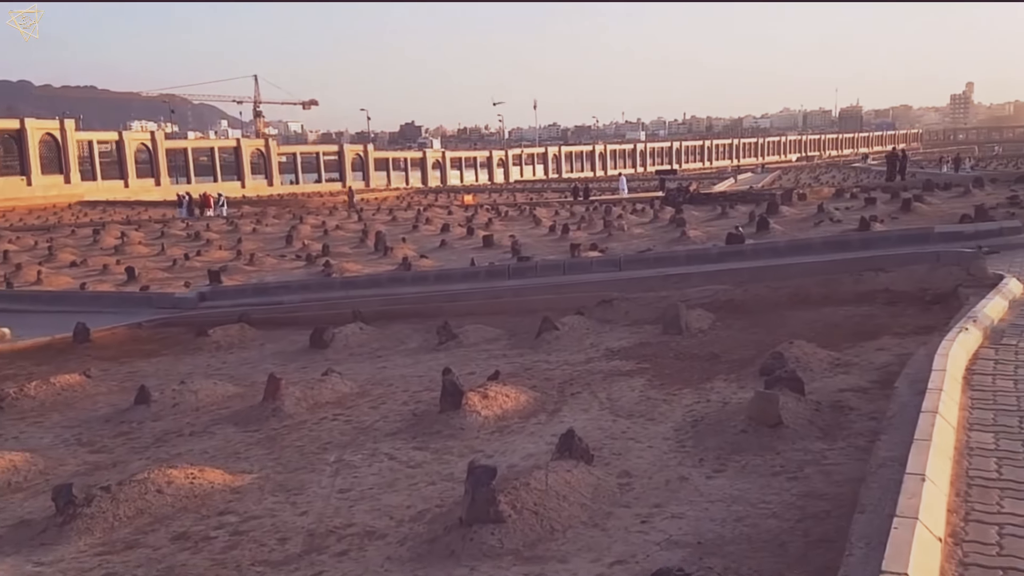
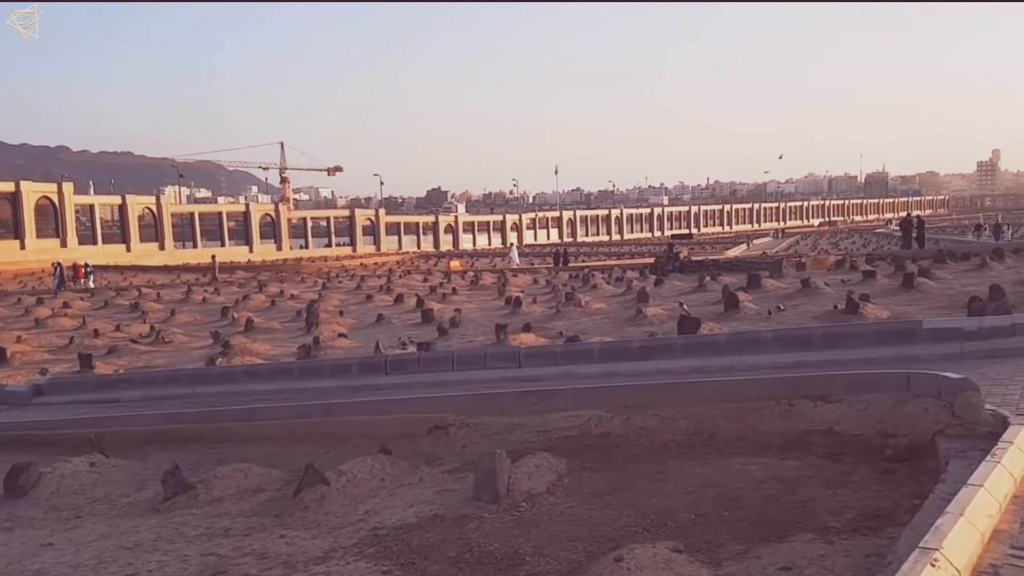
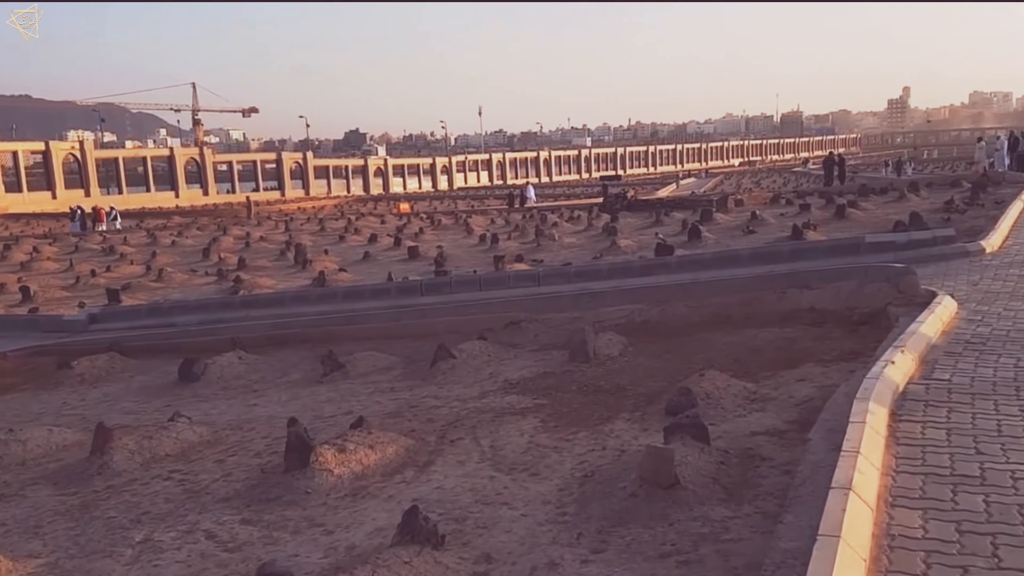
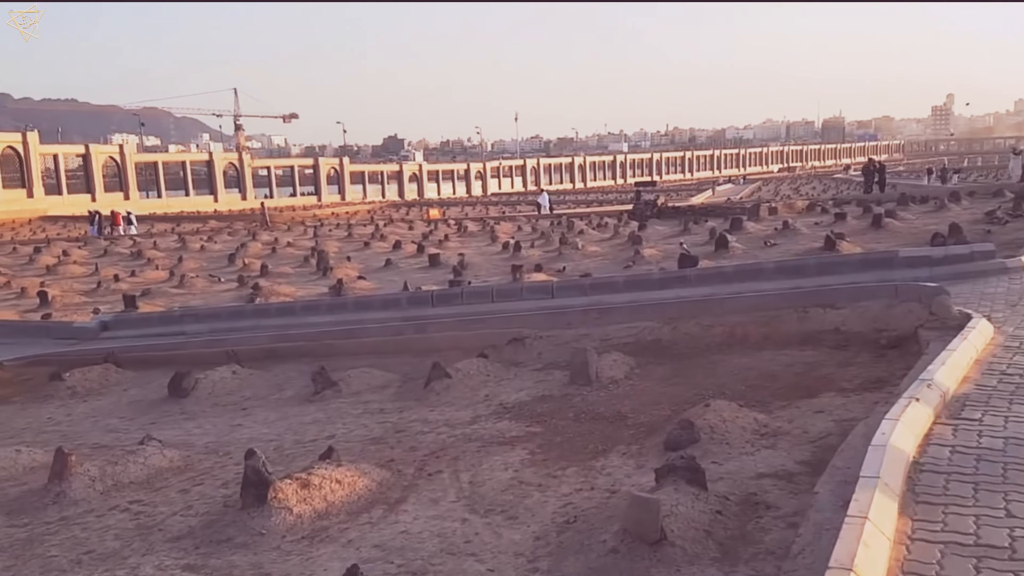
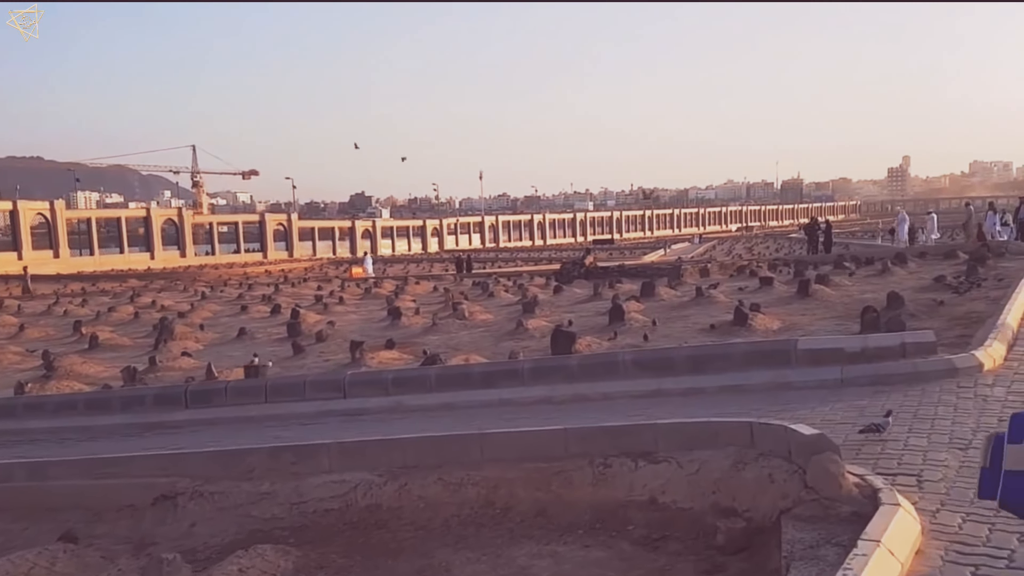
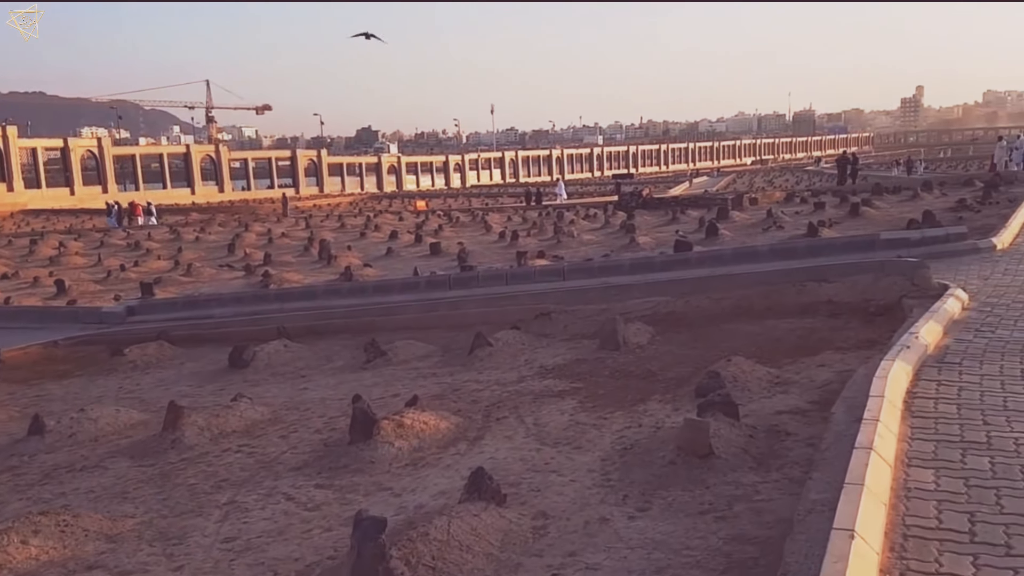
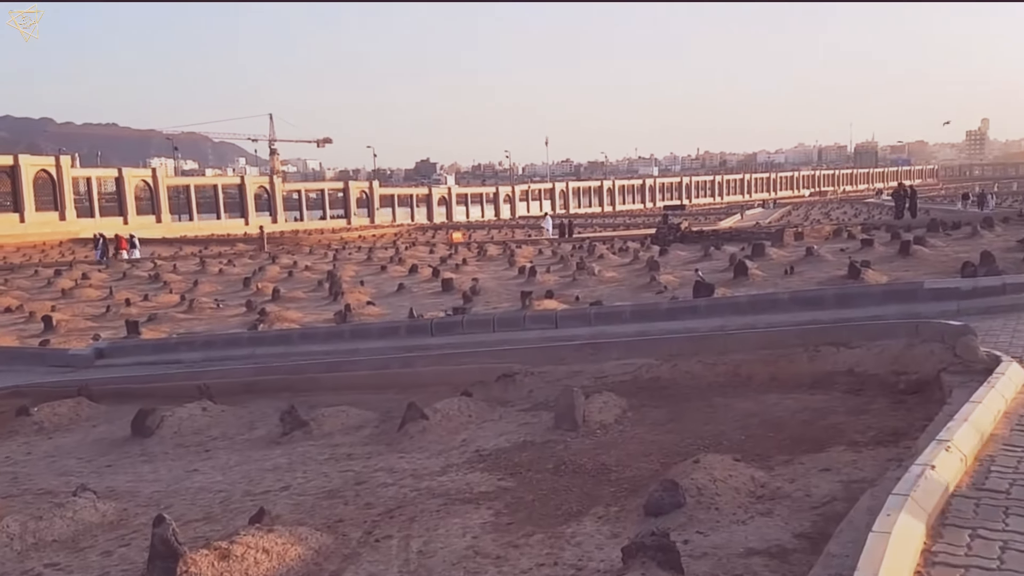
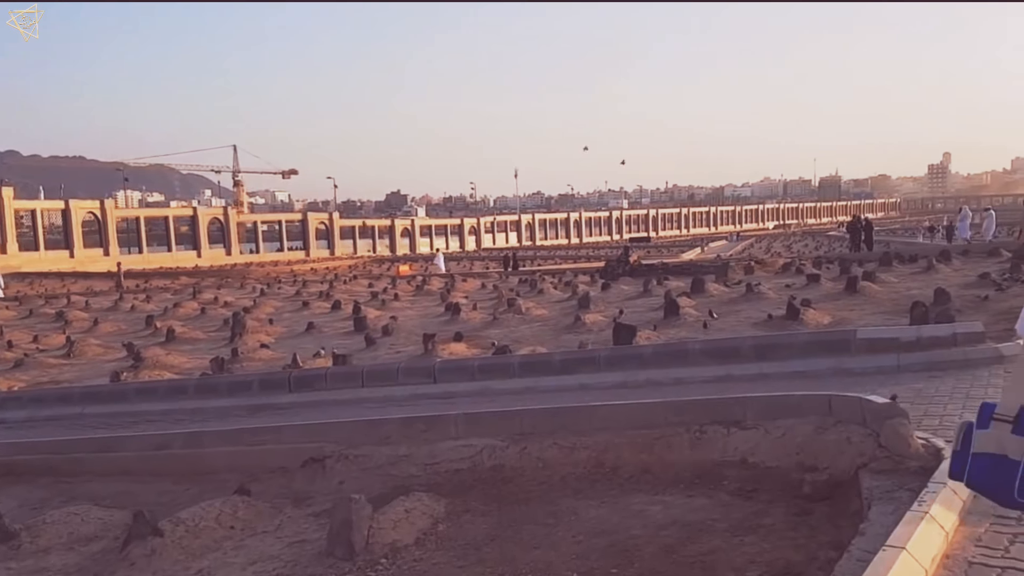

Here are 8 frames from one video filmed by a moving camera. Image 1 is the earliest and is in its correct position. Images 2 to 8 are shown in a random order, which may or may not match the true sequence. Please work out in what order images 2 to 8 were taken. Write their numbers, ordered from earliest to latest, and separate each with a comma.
6, 3, 4, 7, 2, 8, 5
